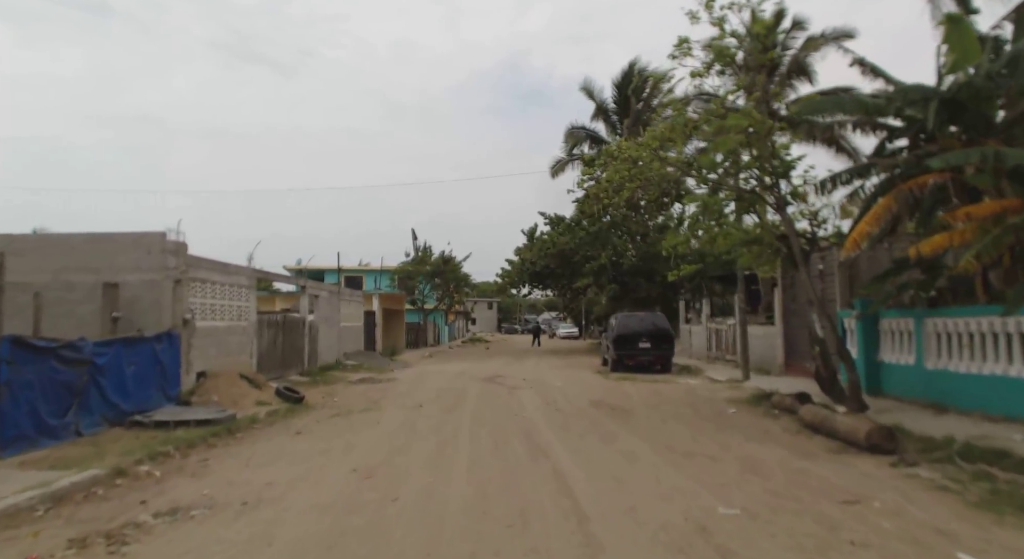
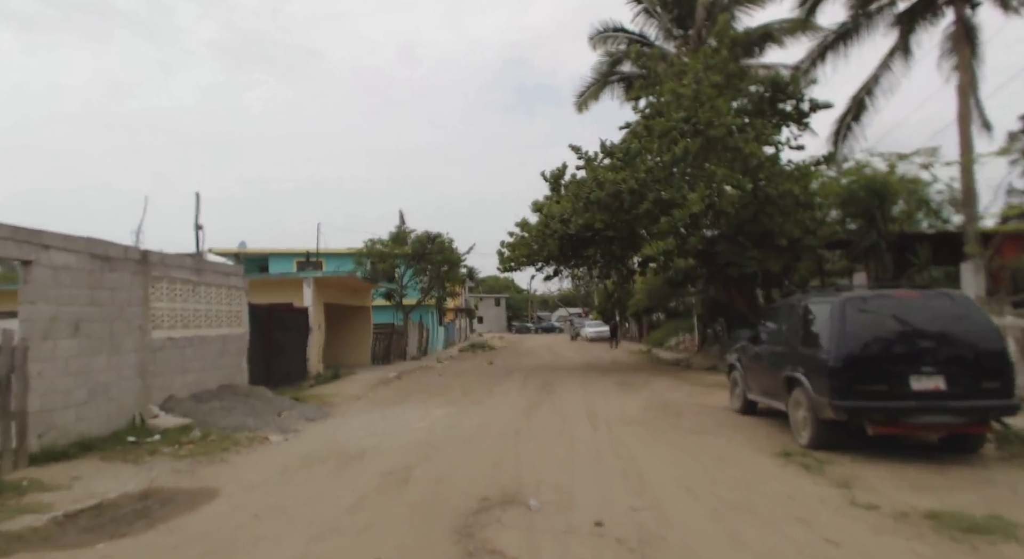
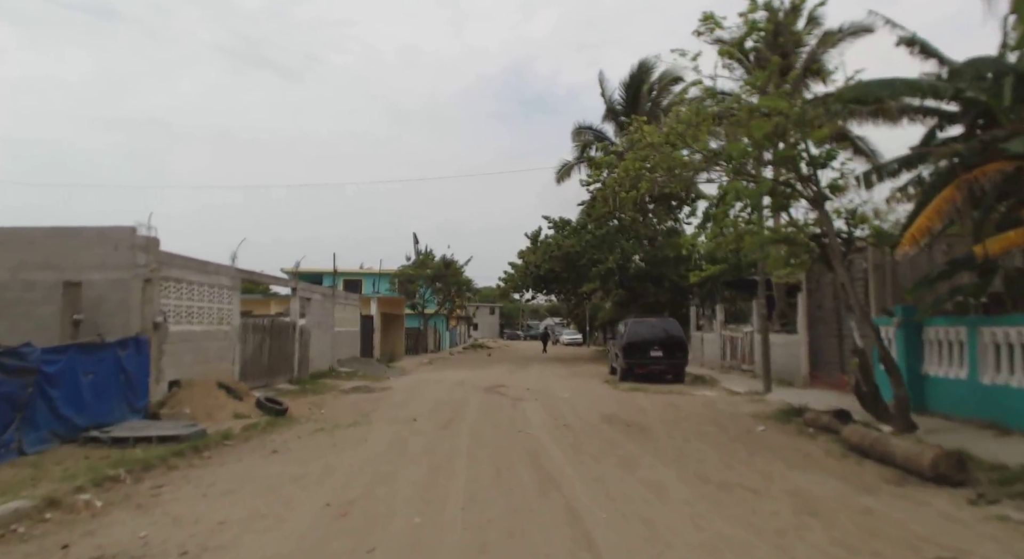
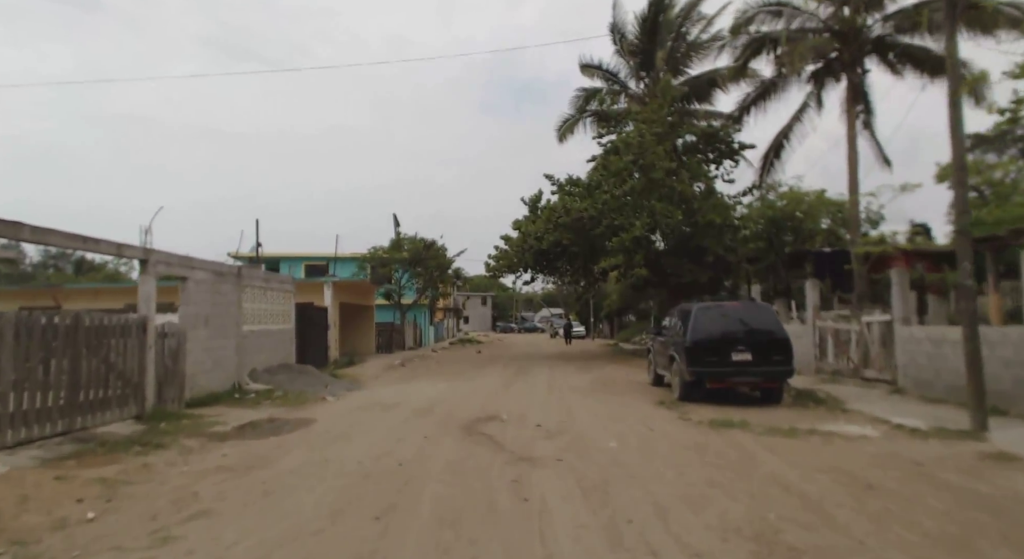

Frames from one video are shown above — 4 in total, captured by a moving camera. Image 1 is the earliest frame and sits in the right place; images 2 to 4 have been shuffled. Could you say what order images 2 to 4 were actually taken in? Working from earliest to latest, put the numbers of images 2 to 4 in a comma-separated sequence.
3, 4, 2
